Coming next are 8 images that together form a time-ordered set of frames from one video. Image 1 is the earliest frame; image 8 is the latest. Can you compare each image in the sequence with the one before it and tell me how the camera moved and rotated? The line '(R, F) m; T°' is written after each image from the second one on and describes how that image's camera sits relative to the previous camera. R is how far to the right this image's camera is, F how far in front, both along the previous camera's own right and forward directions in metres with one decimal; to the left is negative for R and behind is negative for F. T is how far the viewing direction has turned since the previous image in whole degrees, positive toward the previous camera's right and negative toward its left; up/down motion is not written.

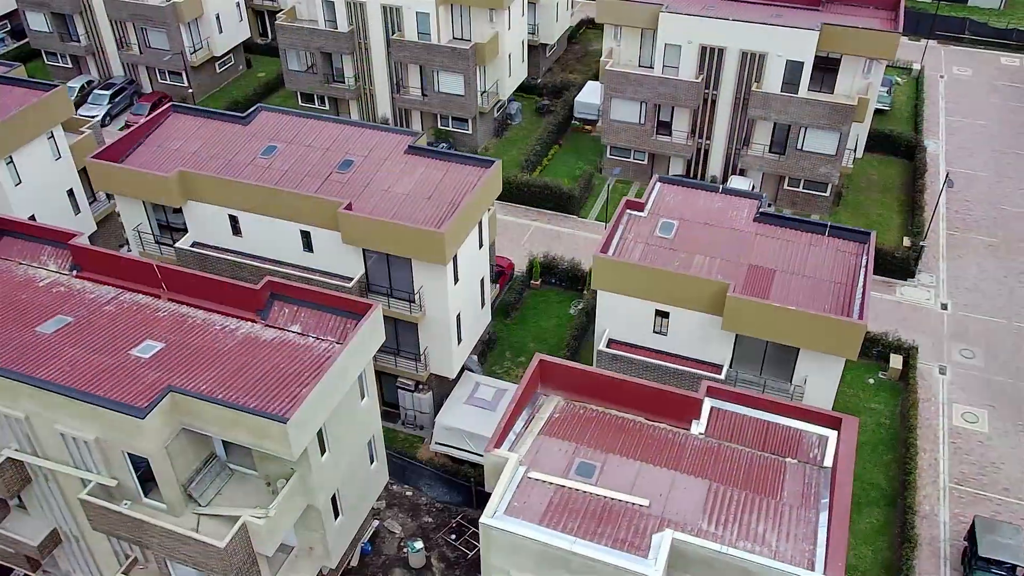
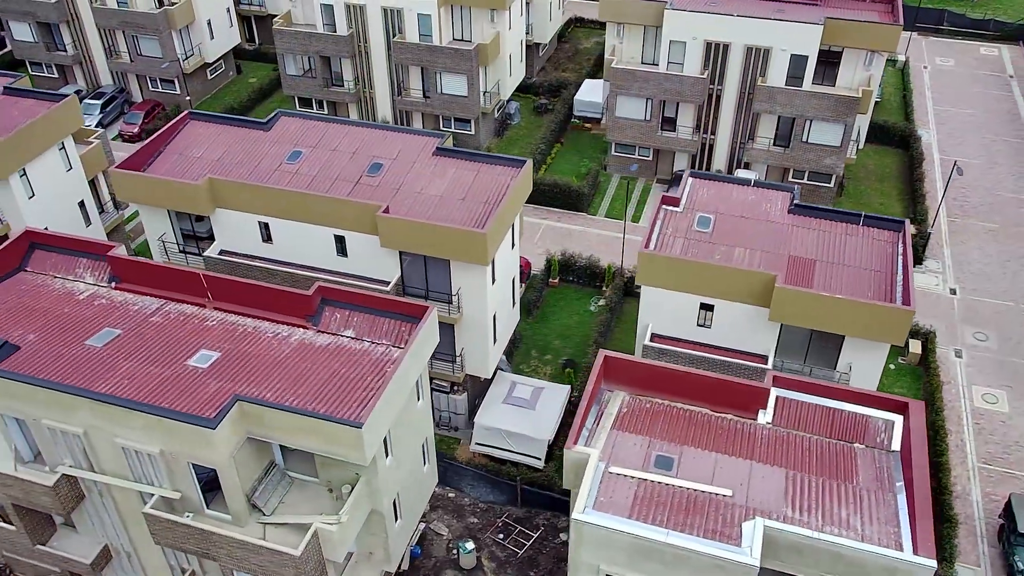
(-2.5, -0.1) m; +3°
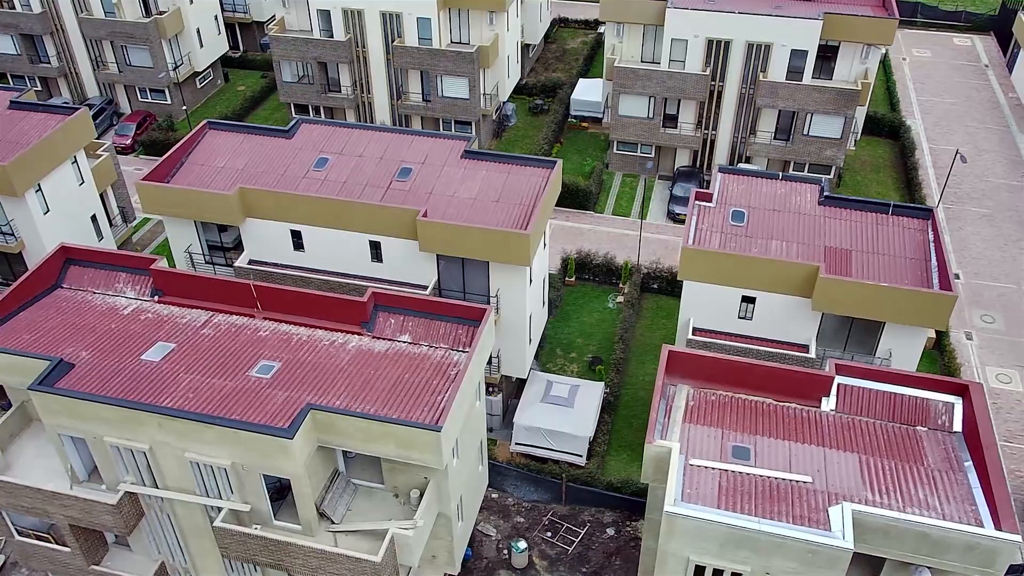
(-2.6, -0.1) m; +3°
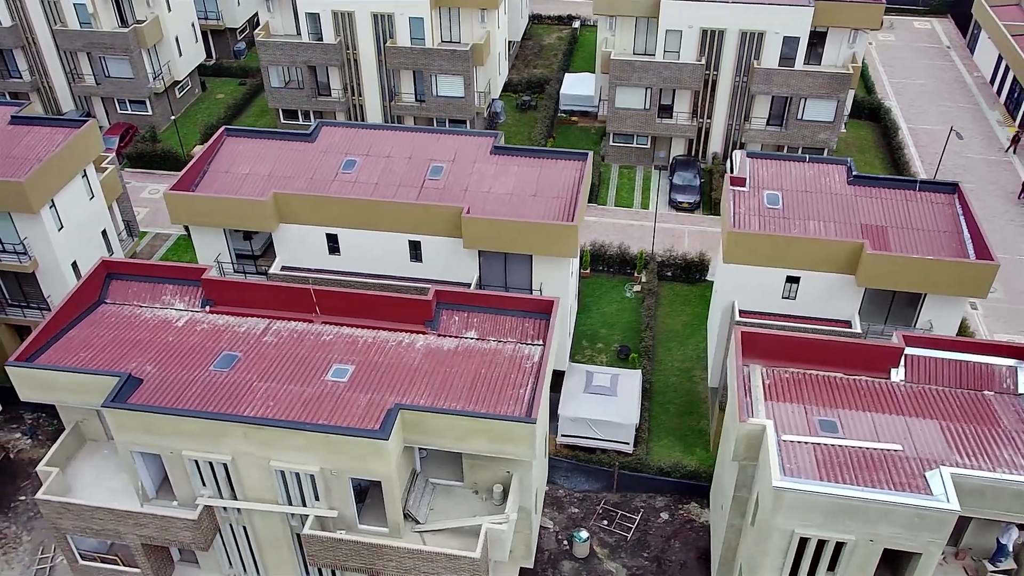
(-3.3, 0.0) m; +4°
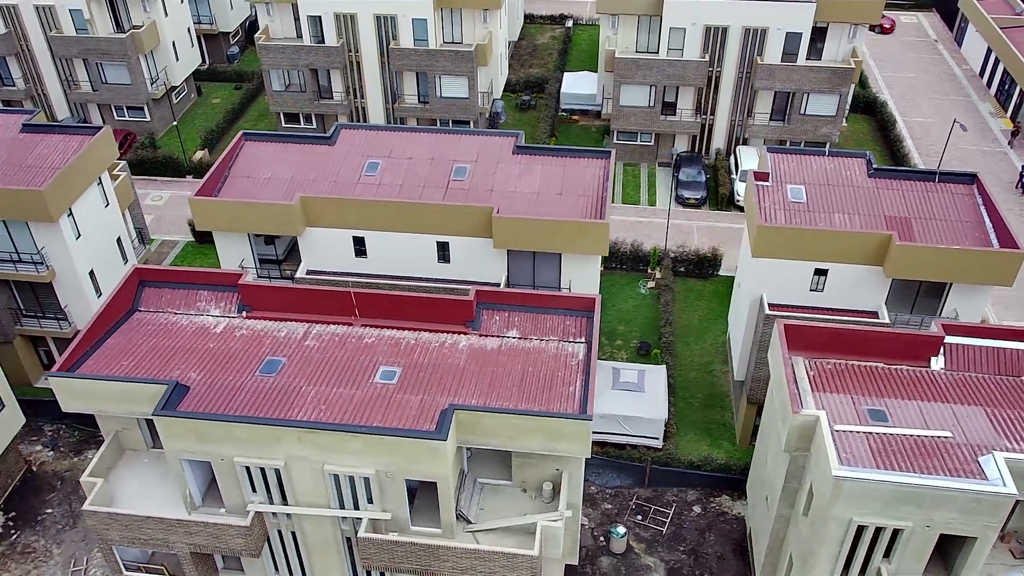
(-1.8, -0.1) m; +2°
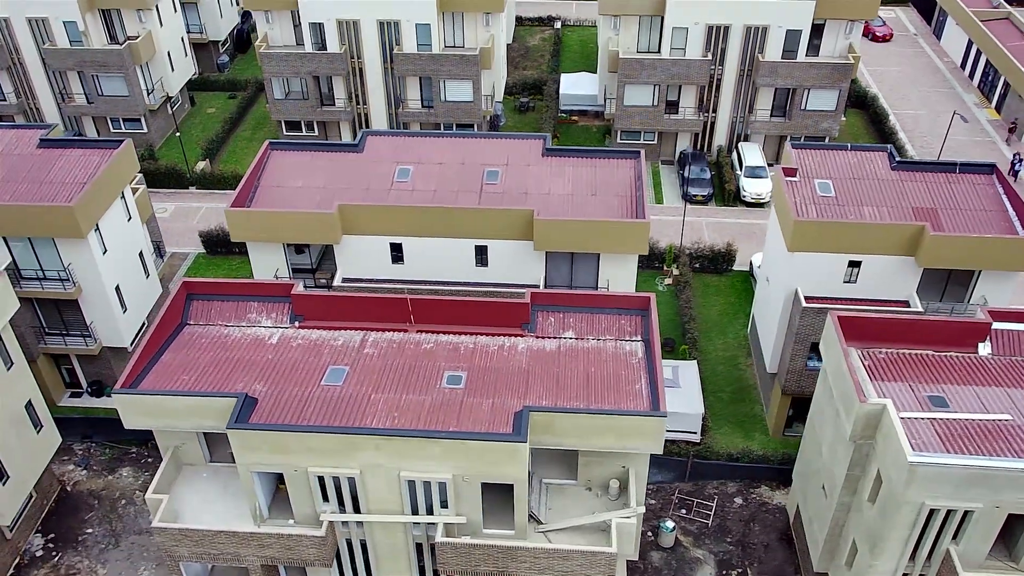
(-2.6, -0.2) m; +3°
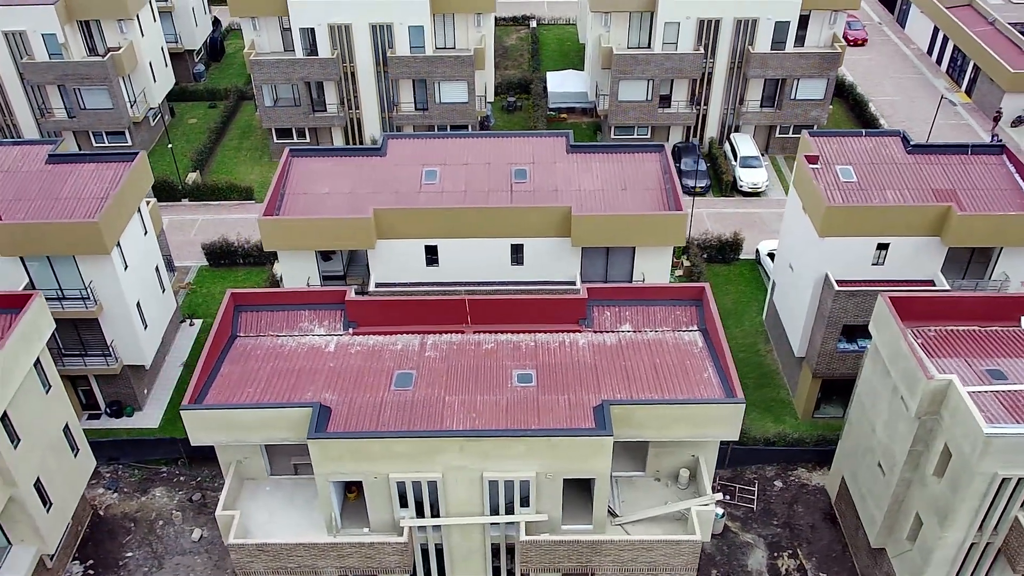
(-3.1, +0.1) m; +4°
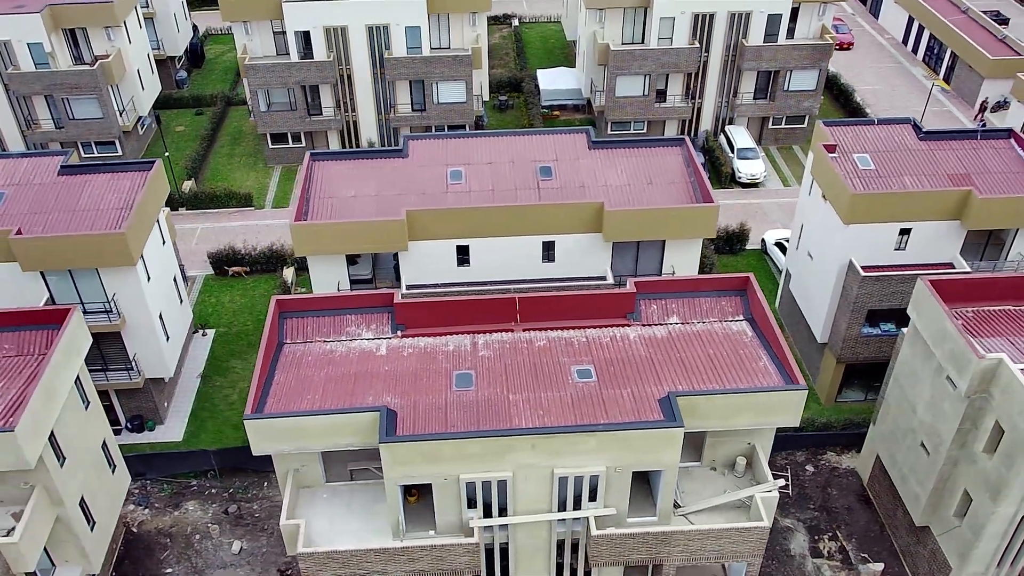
(-2.5, 0.0) m; +3°
